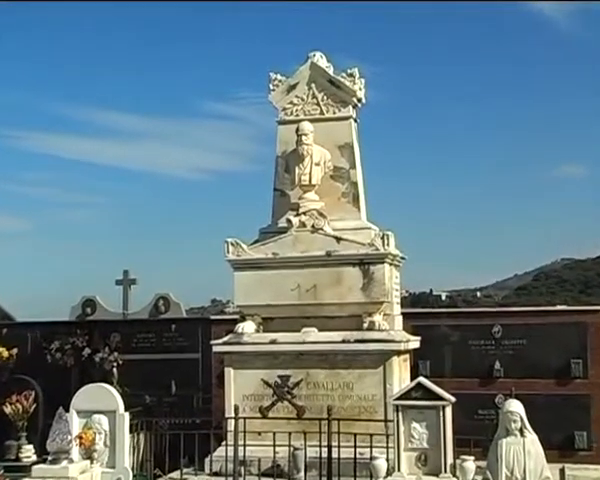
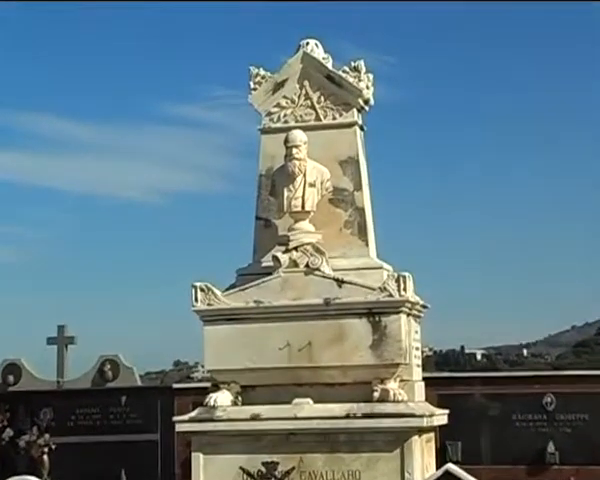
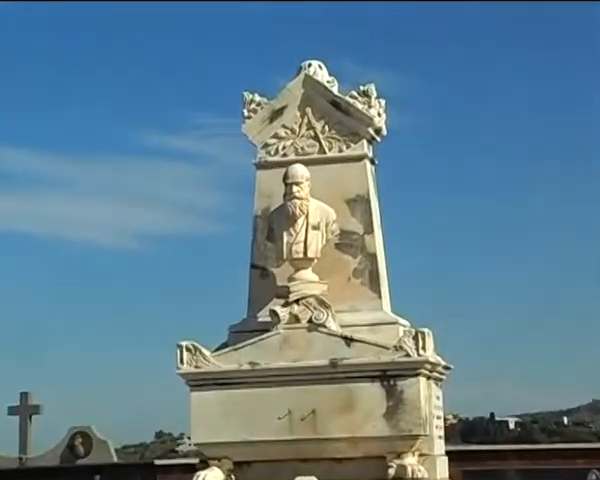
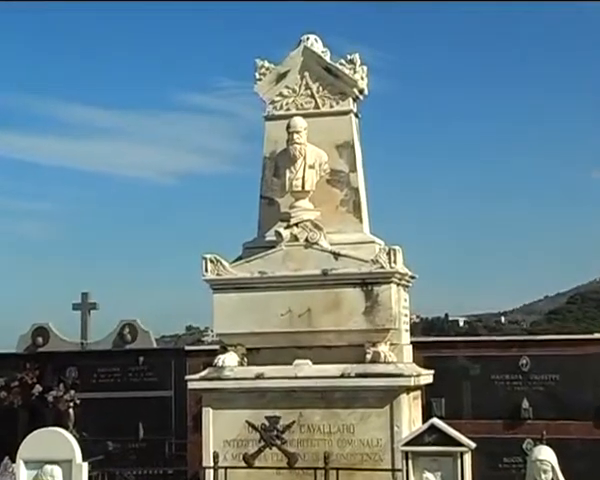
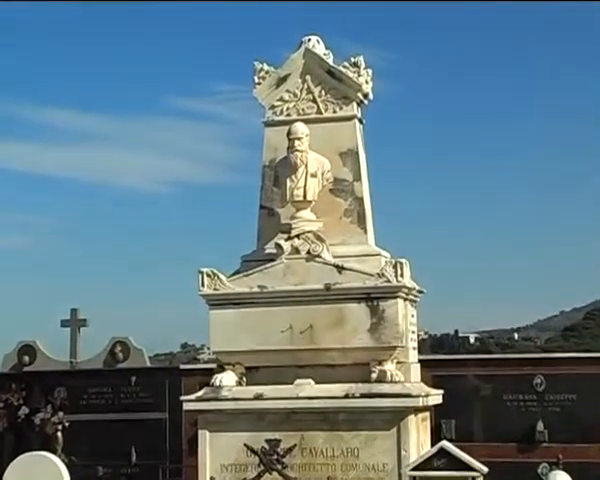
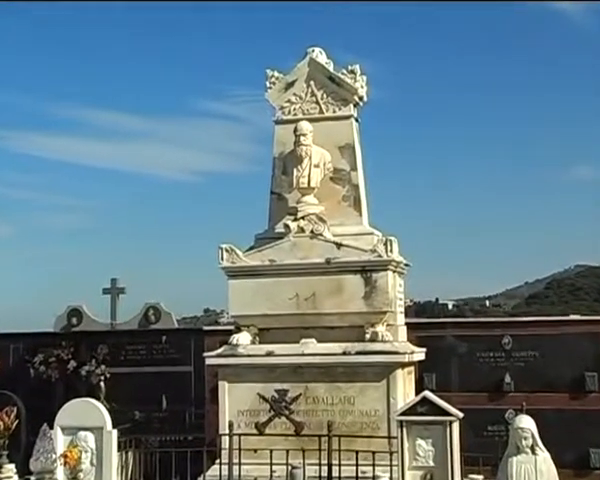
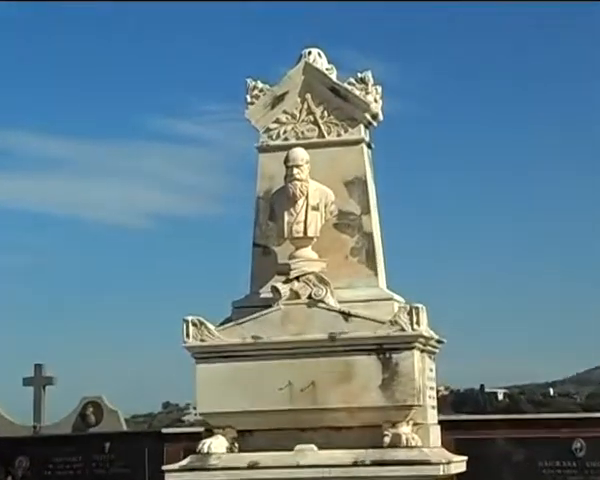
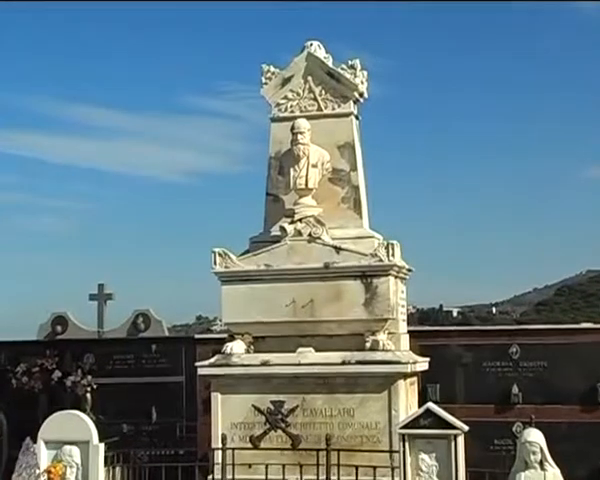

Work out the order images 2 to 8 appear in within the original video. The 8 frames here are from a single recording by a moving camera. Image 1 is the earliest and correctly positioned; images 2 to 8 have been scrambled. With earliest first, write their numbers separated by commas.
6, 8, 4, 5, 2, 7, 3
